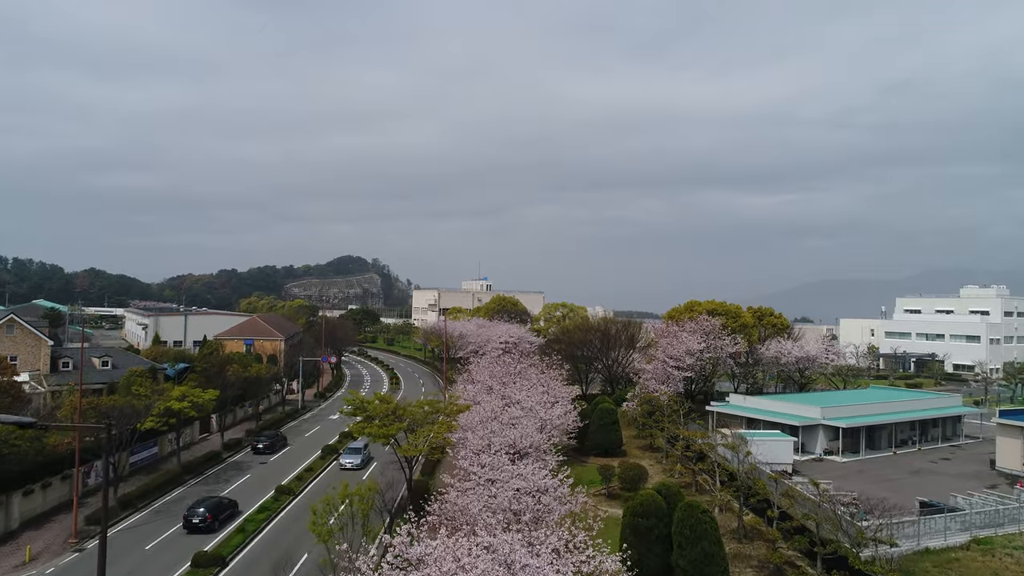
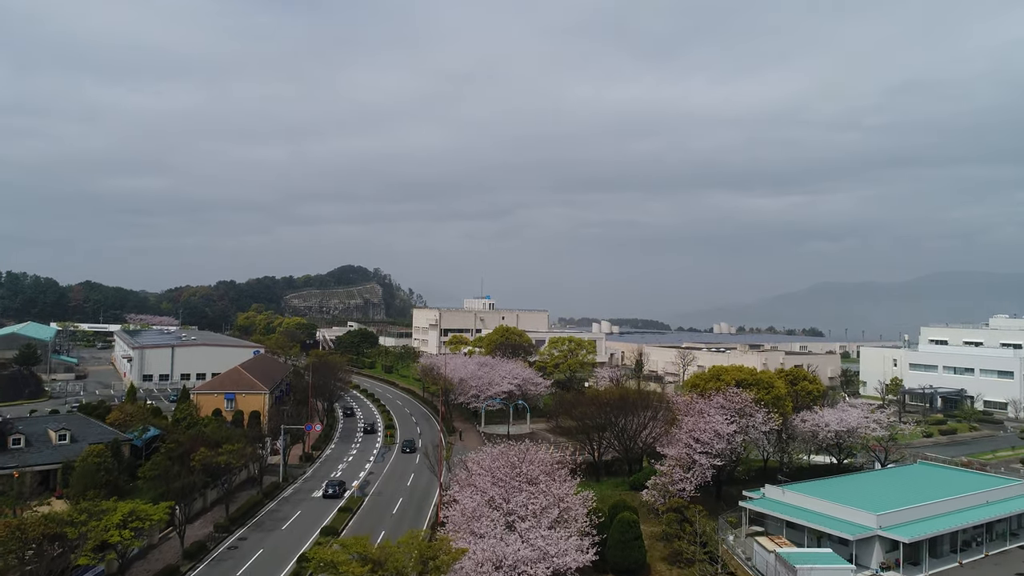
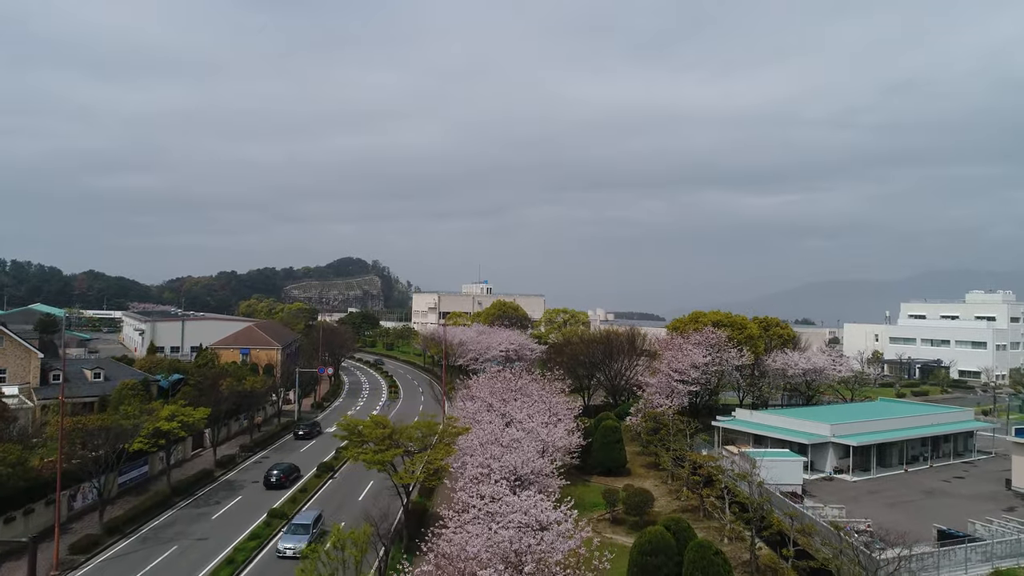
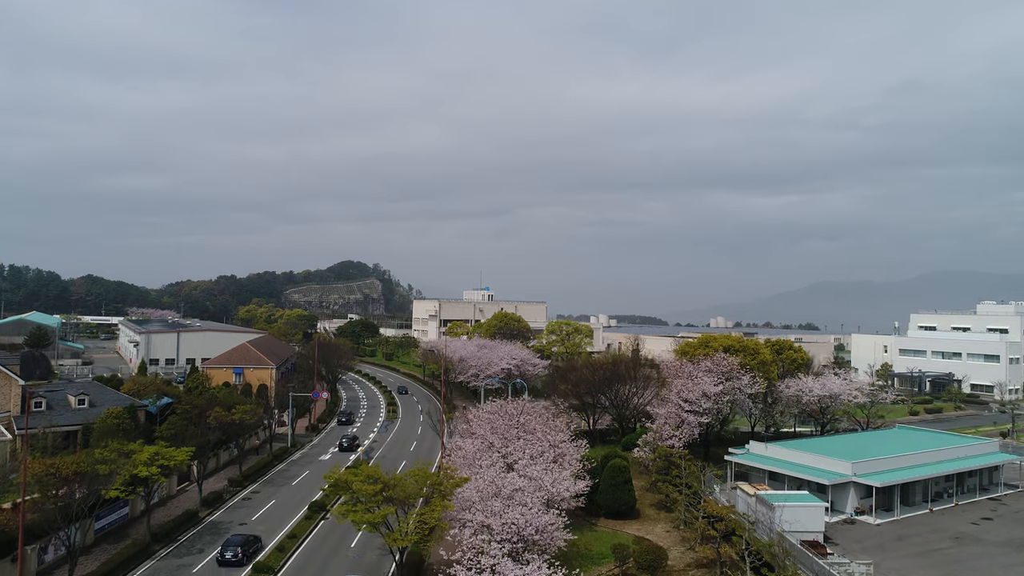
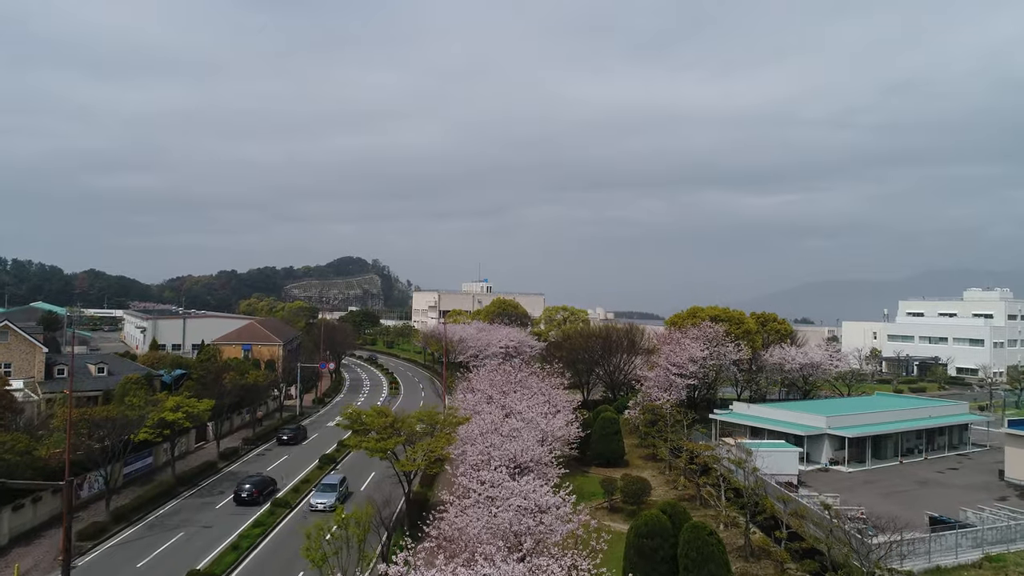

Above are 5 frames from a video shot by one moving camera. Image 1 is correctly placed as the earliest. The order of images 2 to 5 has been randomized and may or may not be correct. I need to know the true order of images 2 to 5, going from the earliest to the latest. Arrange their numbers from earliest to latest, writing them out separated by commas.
5, 3, 4, 2
